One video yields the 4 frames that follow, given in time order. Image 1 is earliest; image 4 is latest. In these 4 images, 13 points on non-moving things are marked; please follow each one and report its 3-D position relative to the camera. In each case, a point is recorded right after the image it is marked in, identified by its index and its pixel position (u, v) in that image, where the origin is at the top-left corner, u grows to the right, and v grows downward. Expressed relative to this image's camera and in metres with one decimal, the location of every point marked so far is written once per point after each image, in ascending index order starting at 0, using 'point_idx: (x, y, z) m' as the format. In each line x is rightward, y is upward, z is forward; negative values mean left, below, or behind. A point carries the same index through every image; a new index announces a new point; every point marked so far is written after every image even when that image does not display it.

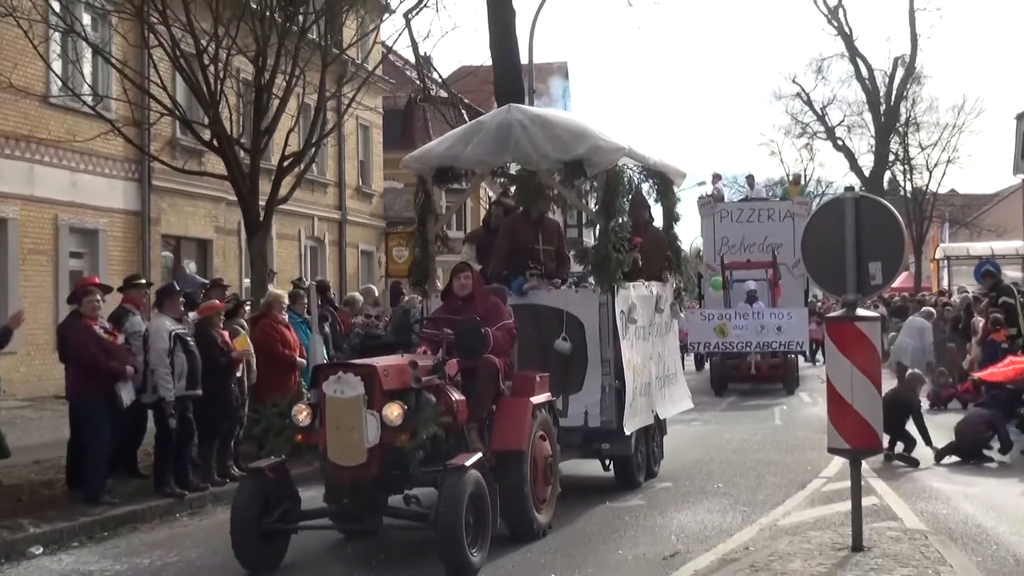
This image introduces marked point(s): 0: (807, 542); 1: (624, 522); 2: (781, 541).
0: (+2.1, -1.8, +7.5) m
1: (+0.8, -1.8, +8.2) m
2: (+1.9, -1.8, +7.5) m
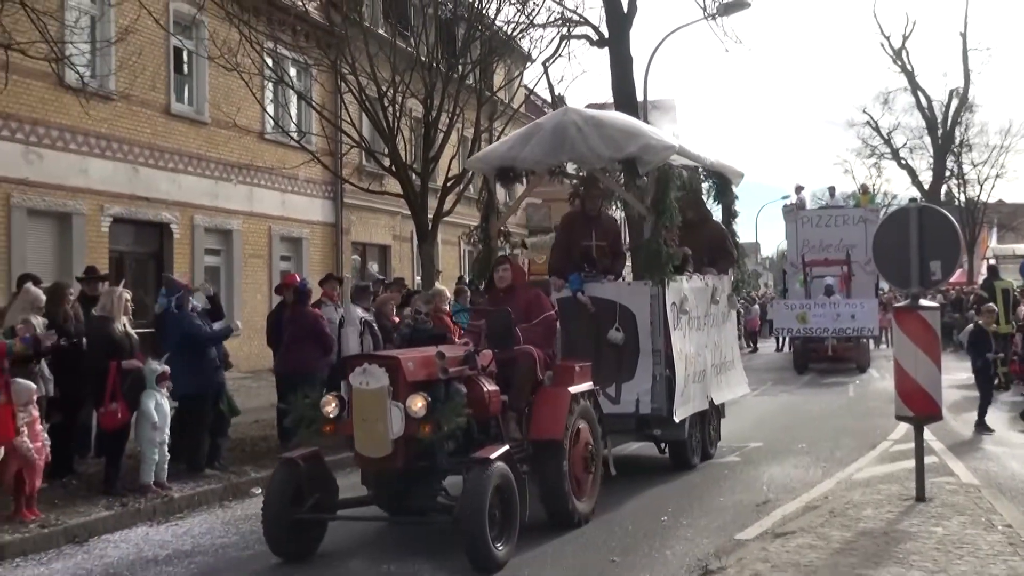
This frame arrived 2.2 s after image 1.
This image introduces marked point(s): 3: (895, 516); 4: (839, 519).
0: (+3.1, -1.7, +8.9) m
1: (+1.9, -1.8, +9.7) m
2: (+2.9, -1.7, +9.0) m
3: (+3.1, -1.8, +8.5) m
4: (+2.6, -1.9, +8.5) m
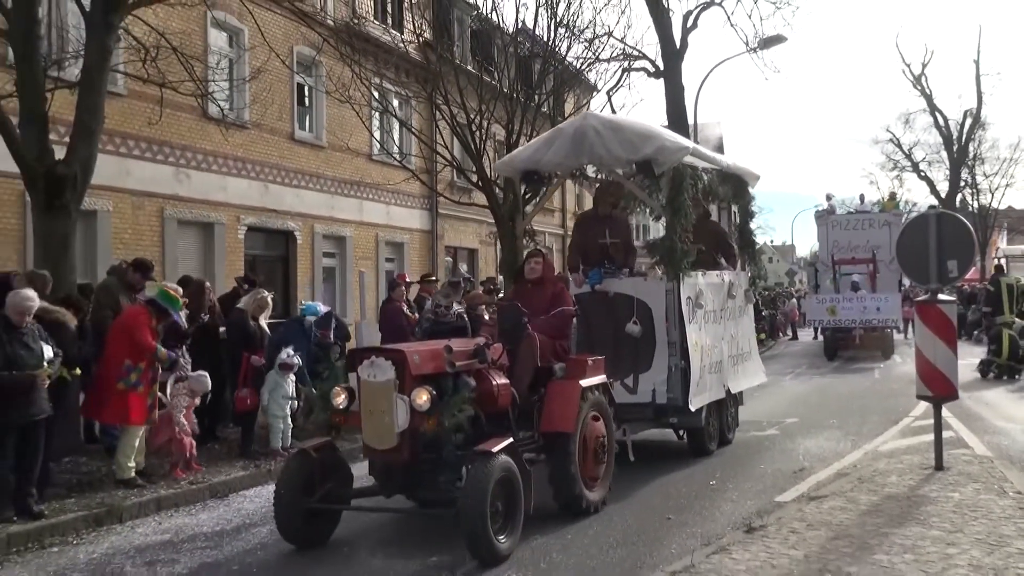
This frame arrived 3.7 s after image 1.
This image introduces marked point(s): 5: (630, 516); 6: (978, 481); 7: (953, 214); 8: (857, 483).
0: (+3.8, -1.7, +10.2) m
1: (+2.6, -1.8, +11.1) m
2: (+3.6, -1.7, +10.3) m
3: (+3.7, -1.8, +9.8) m
4: (+3.3, -1.8, +9.8) m
5: (+1.0, -2.0, +9.3) m
6: (+4.3, -1.8, +9.7) m
7: (+4.2, +0.7, +10.0) m
8: (+3.2, -1.8, +9.8) m
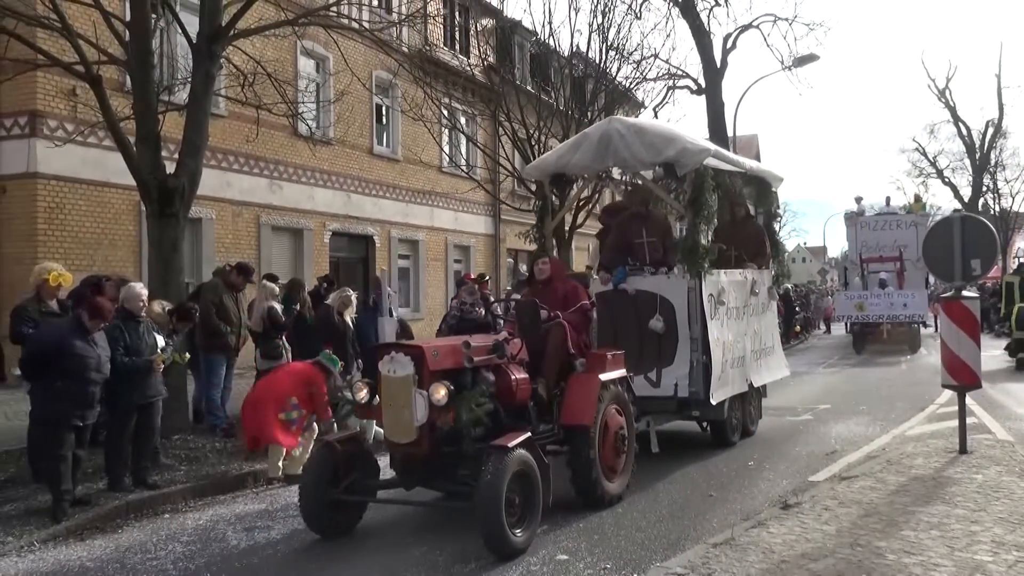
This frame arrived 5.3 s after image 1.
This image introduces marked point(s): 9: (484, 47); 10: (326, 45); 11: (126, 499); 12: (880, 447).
0: (+4.4, -1.7, +11.1) m
1: (+3.3, -1.7, +12.0) m
2: (+4.2, -1.7, +11.1) m
3: (+4.3, -1.8, +10.6) m
4: (+3.9, -1.8, +10.6) m
5: (+1.6, -2.0, +10.3) m
6: (+4.9, -1.7, +10.5) m
7: (+4.8, +0.7, +10.8) m
8: (+3.8, -1.8, +10.7) m
9: (-0.4, +4.1, +17.5) m
10: (-3.4, +4.5, +19.2) m
11: (-3.5, -1.9, +9.5) m
12: (+3.9, -1.7, +11.1) m
